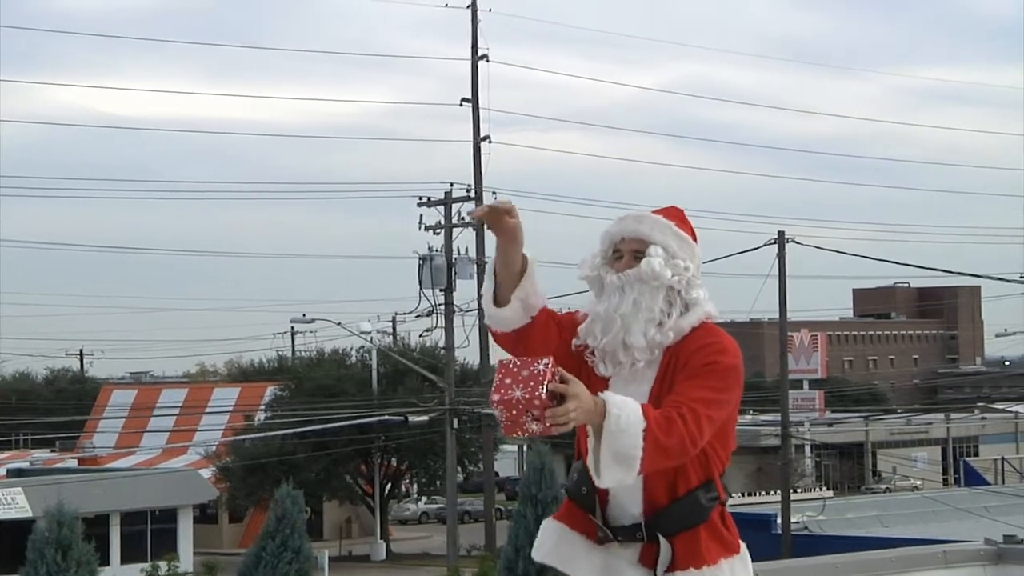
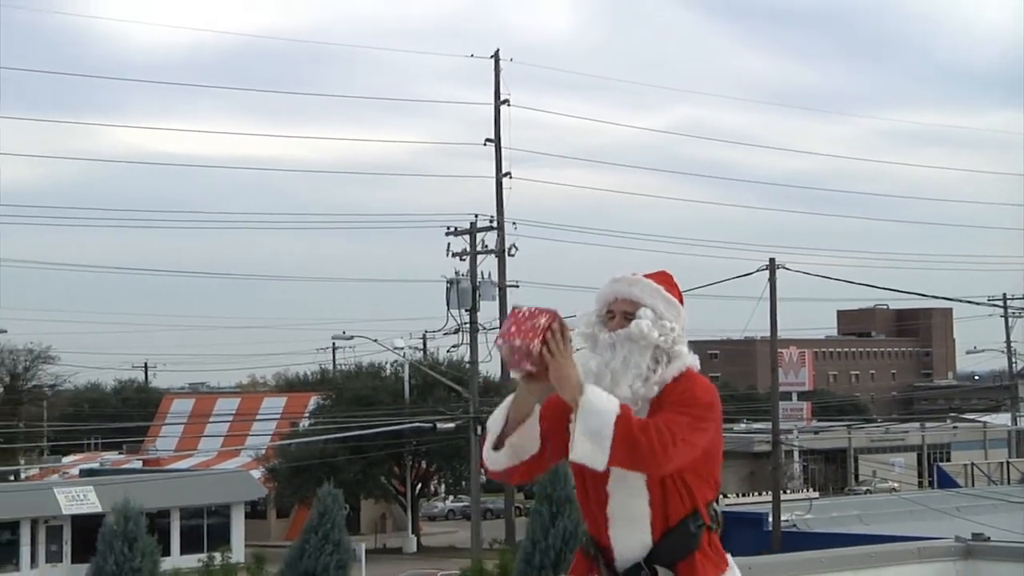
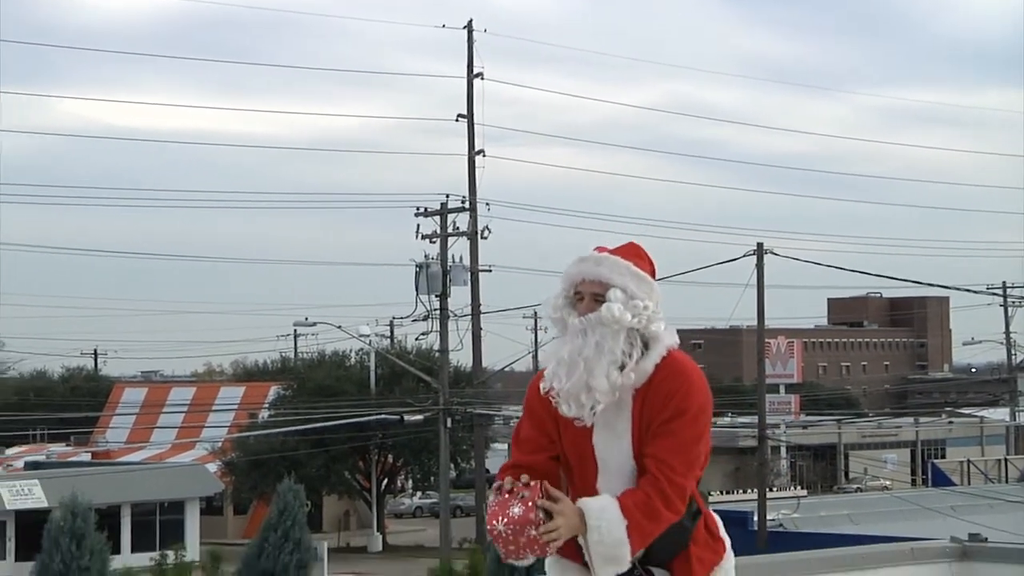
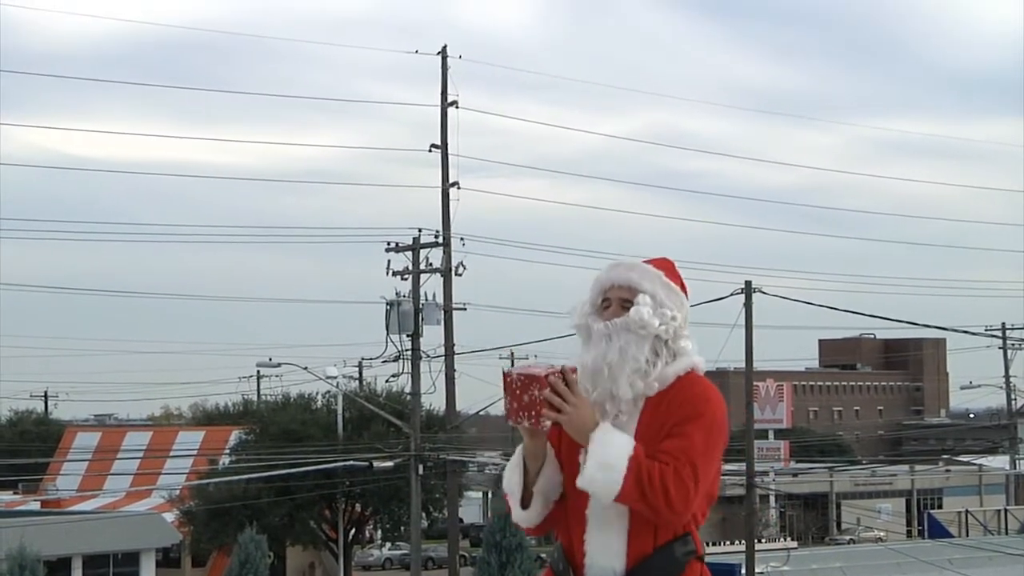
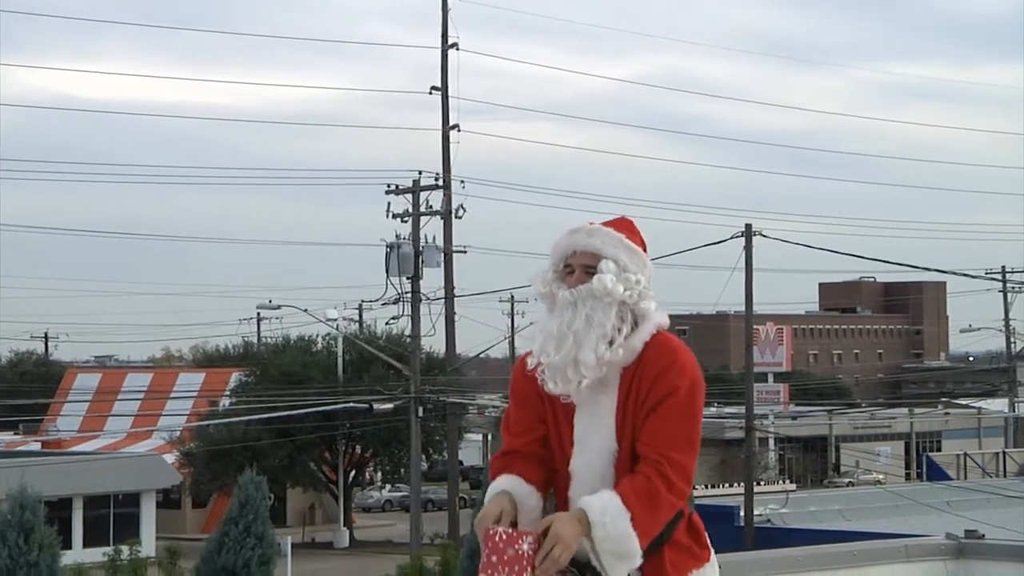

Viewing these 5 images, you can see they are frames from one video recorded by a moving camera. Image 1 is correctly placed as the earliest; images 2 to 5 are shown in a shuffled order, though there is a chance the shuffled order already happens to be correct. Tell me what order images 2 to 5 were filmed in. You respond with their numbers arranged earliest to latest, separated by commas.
5, 4, 3, 2
